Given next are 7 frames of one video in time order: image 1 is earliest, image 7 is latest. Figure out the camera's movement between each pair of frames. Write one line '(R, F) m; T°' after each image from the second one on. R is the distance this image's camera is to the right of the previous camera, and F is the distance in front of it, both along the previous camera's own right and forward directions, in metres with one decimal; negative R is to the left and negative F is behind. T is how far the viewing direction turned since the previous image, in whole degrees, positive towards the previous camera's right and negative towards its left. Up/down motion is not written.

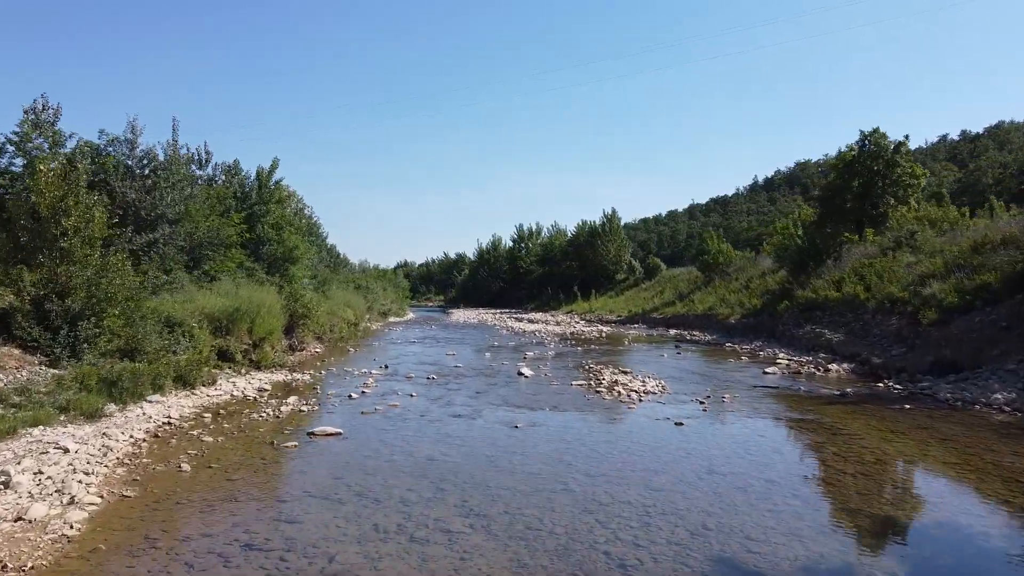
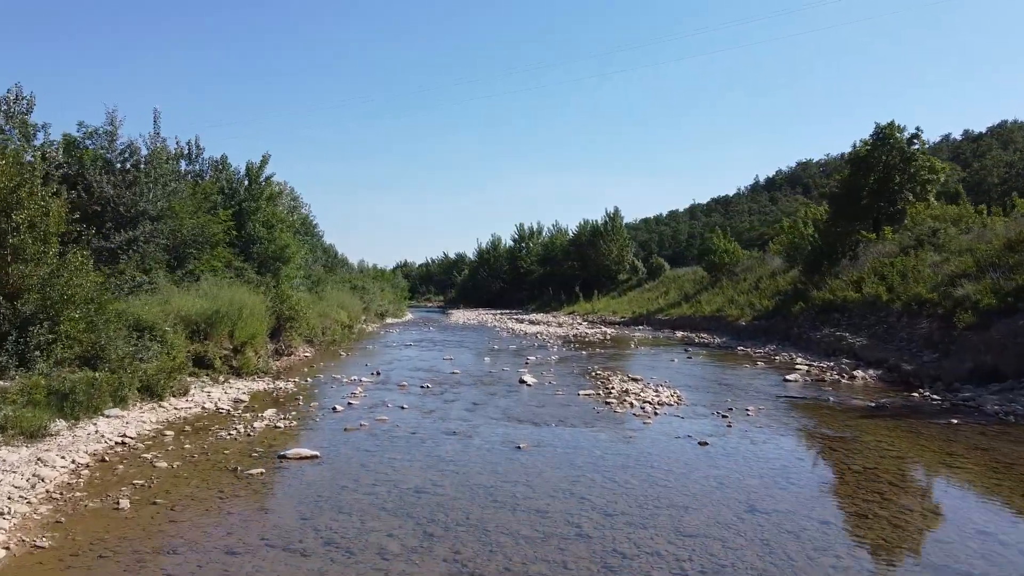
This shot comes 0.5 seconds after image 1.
(0.0, +1.3) m; 0°
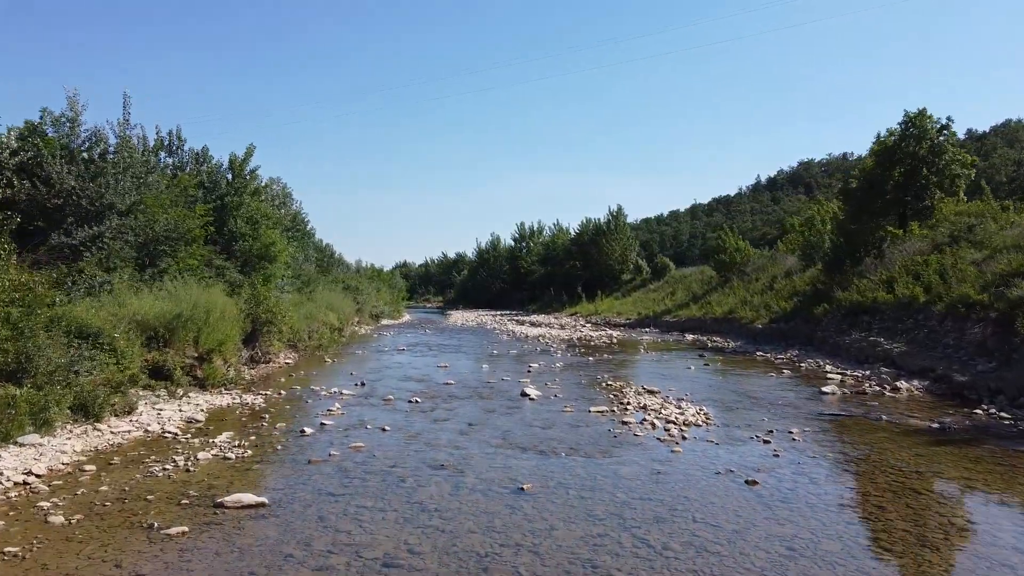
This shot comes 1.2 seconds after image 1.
(0.0, +1.9) m; 0°
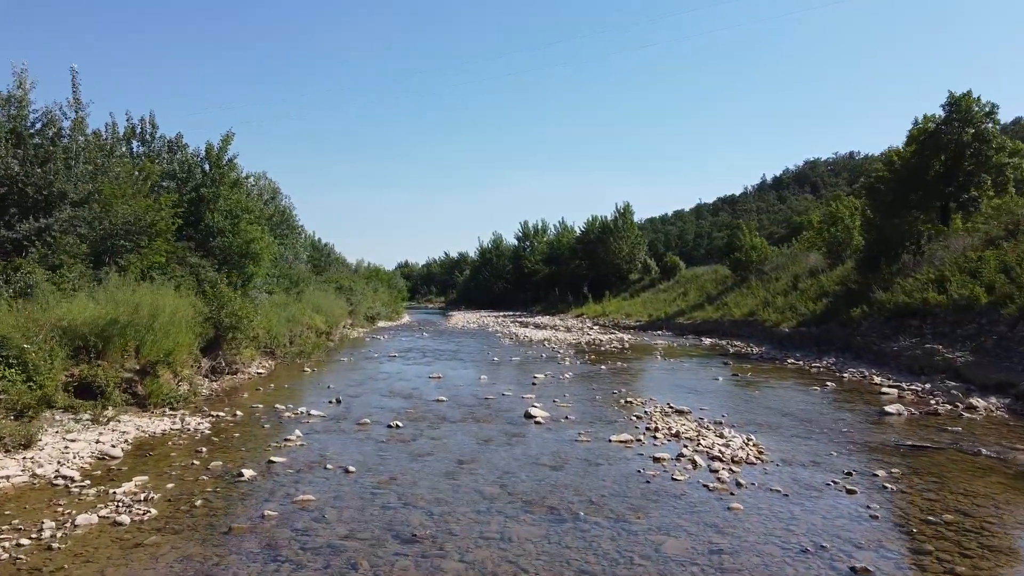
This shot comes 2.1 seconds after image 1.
(0.0, +2.4) m; 0°
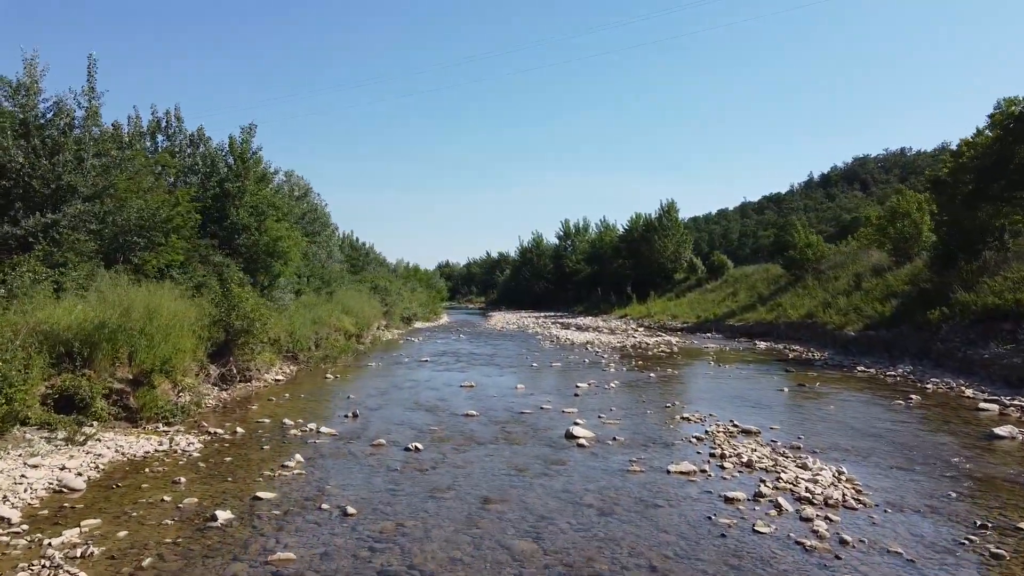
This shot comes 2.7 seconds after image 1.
(0.0, +1.6) m; -3°
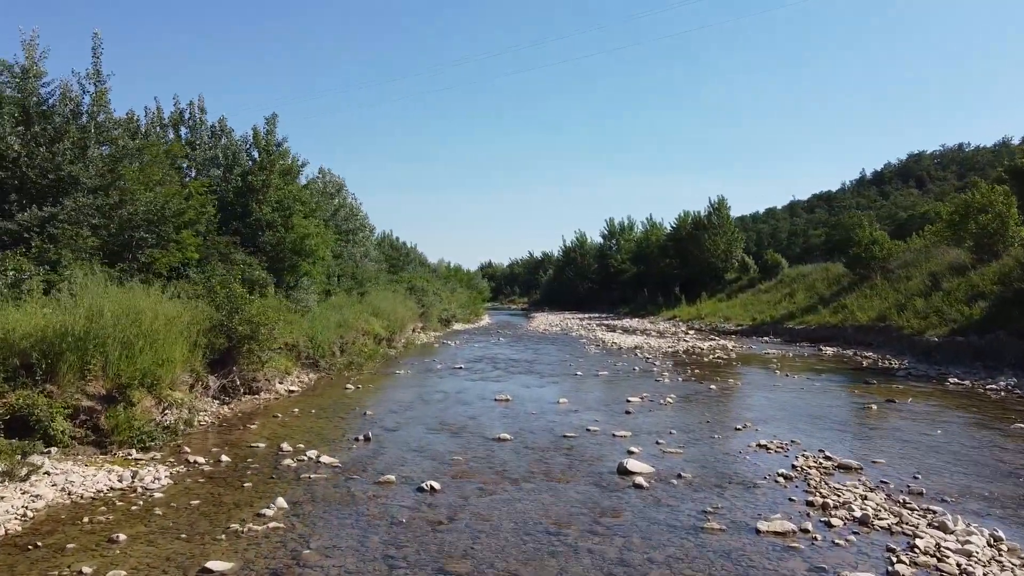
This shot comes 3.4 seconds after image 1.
(0.0, +1.9) m; -3°
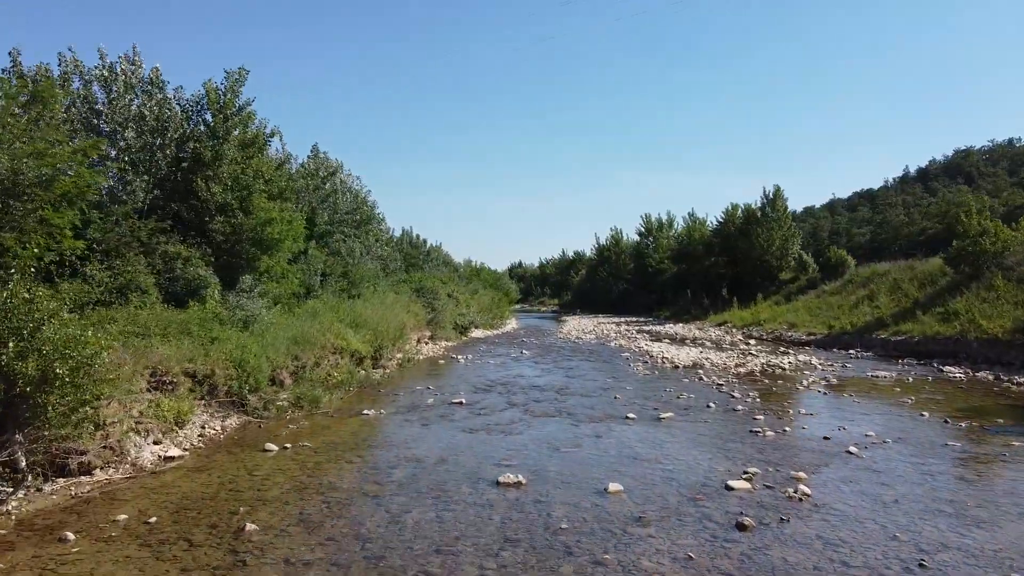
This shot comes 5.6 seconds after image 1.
(+0.2, +5.8) m; -2°
